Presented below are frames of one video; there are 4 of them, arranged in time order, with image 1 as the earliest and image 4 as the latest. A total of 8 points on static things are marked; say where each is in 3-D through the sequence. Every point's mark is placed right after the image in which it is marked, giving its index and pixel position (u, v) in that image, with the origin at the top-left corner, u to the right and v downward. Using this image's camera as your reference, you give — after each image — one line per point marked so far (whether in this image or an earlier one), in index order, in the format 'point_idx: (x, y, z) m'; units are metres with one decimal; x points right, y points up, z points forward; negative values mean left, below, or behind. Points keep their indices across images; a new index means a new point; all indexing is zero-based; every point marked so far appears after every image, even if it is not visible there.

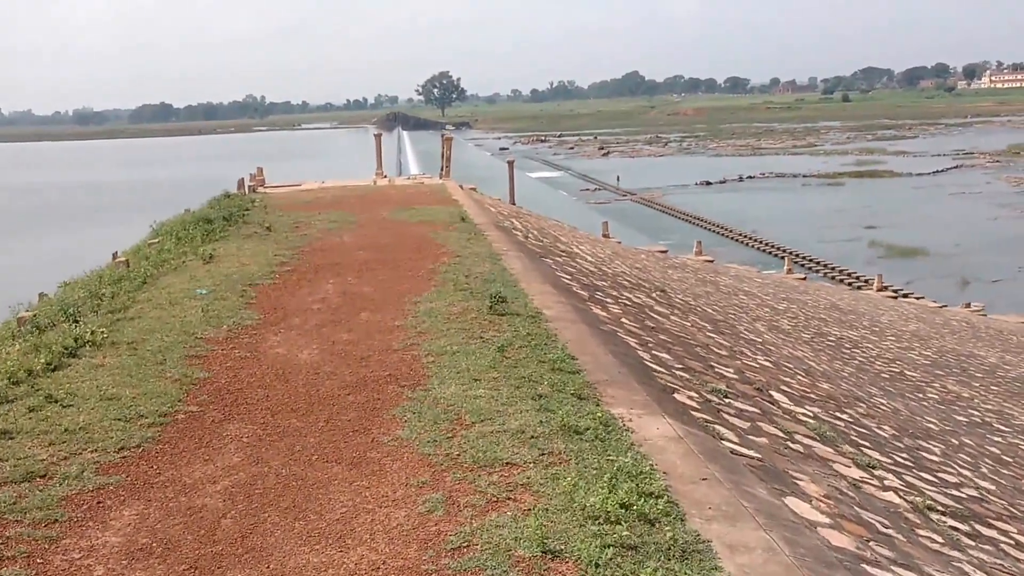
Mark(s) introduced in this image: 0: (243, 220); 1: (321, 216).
0: (-5.1, +1.2, +15.7) m
1: (-3.7, +1.5, +16.7) m
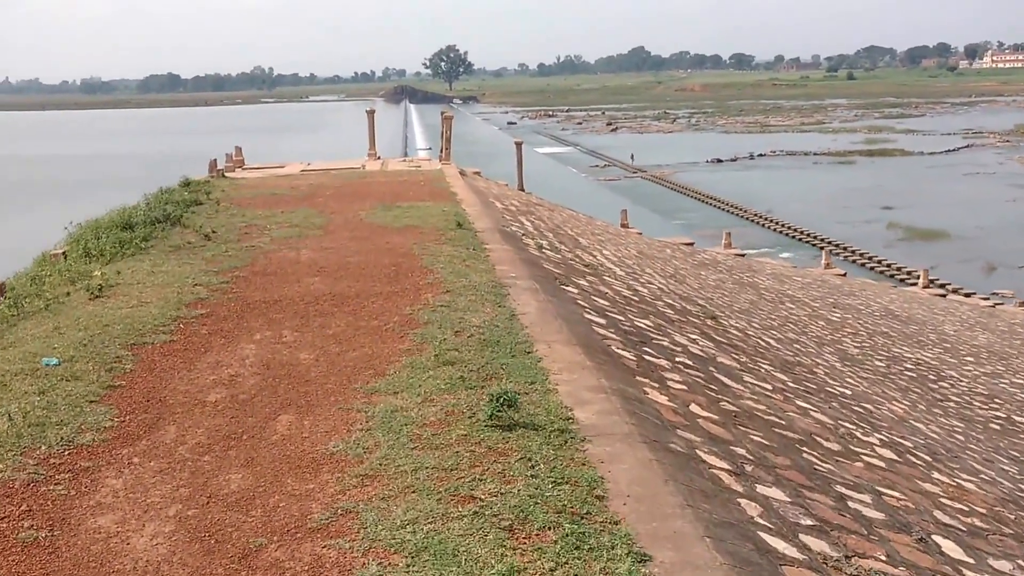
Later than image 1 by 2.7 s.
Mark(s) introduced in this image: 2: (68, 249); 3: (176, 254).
0: (-4.9, +0.9, +12.2) m
1: (-3.5, +1.1, +13.1) m
2: (-6.1, +0.5, +11.5) m
3: (-4.2, +0.4, +10.7) m
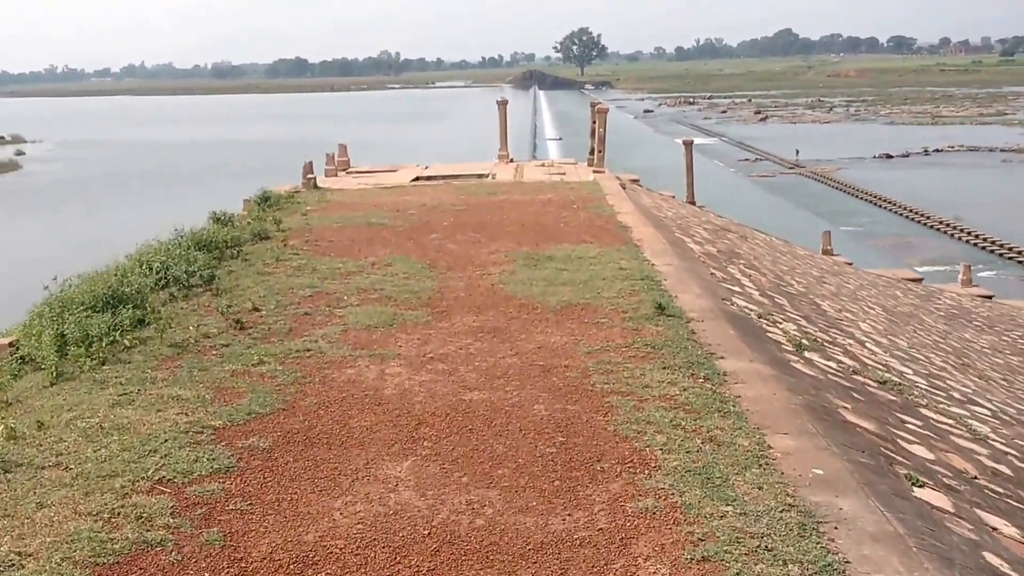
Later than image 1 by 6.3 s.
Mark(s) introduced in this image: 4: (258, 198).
0: (-2.9, 0.0, +7.7) m
1: (-1.4, +0.2, +8.5) m
2: (-4.1, -0.4, +7.2) m
3: (-2.4, -0.6, +6.2) m
4: (-4.2, +1.5, +14.2) m
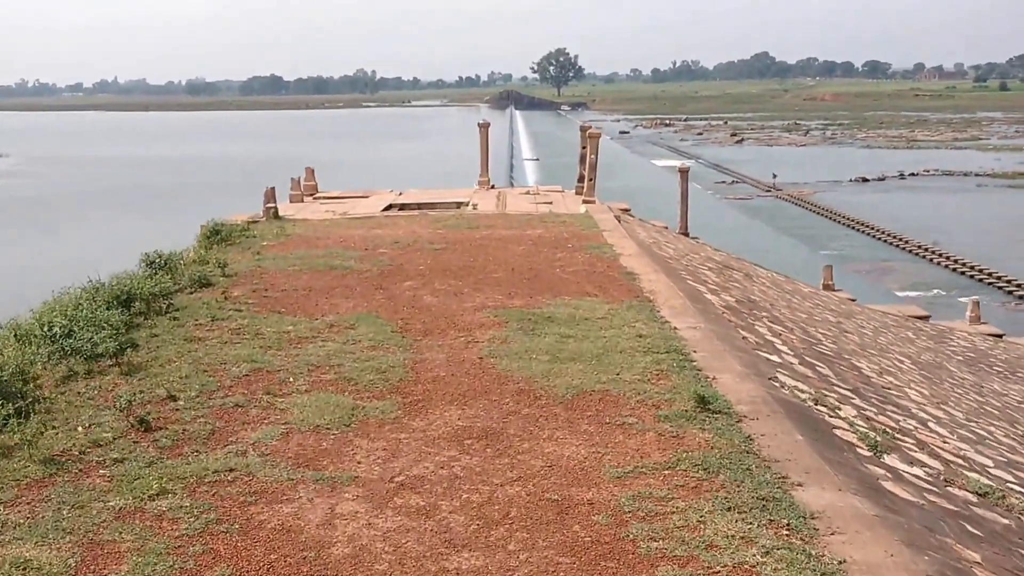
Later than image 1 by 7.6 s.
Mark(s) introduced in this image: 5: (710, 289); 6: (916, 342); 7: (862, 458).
0: (-2.9, -0.6, +5.9) m
1: (-1.4, -0.4, +6.7) m
2: (-4.2, -0.9, +5.4) m
3: (-2.4, -1.1, +4.4) m
4: (-4.5, +0.8, +12.4) m
5: (+2.5, 0.0, +10.9) m
6: (+7.3, -0.9, +15.3) m
7: (+2.2, -1.1, +5.4) m
